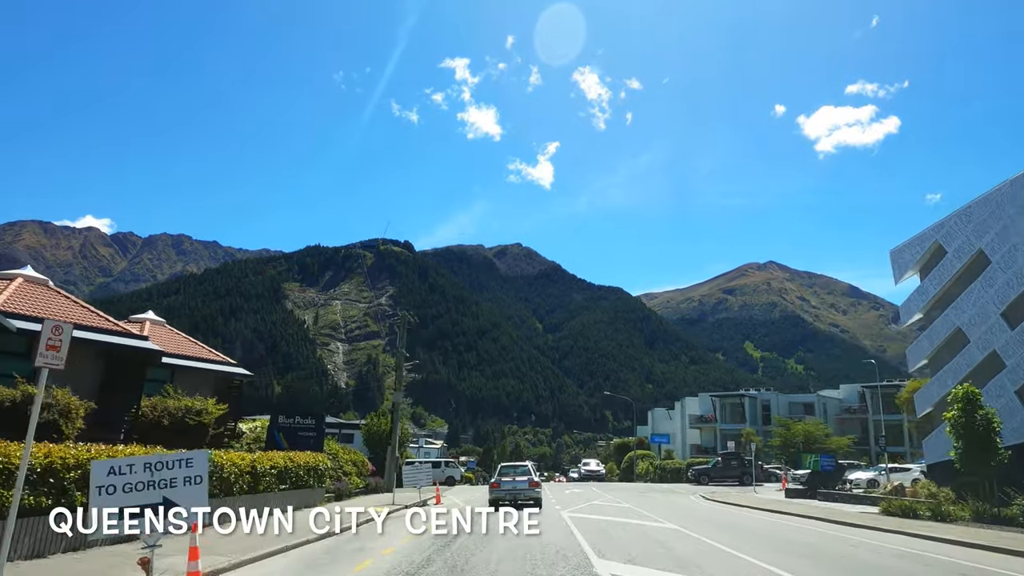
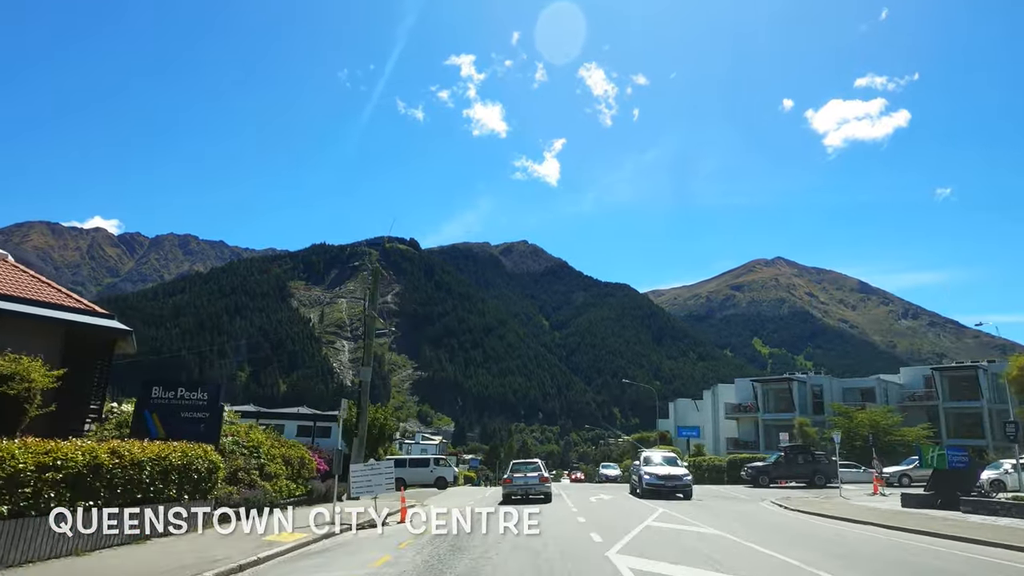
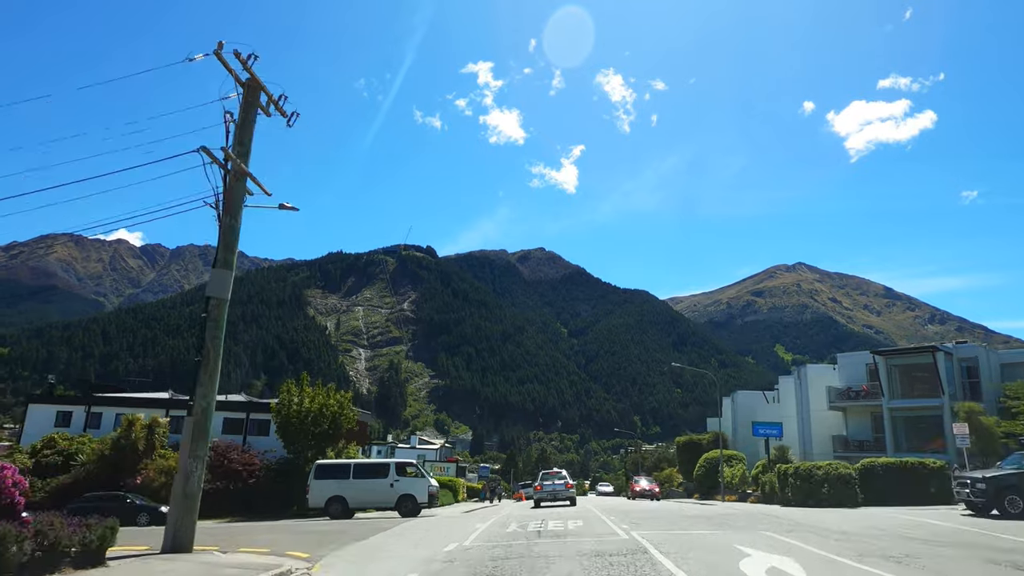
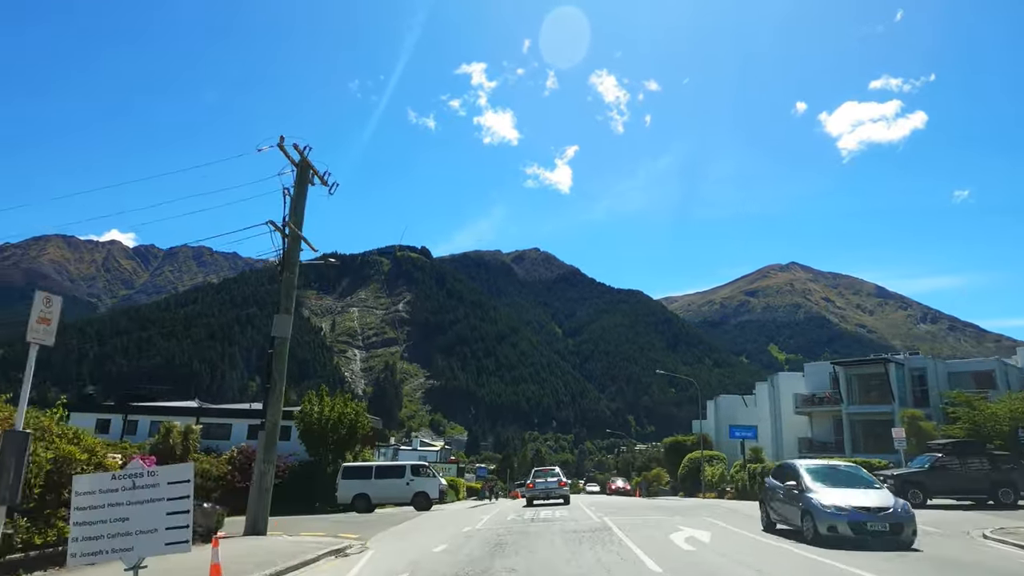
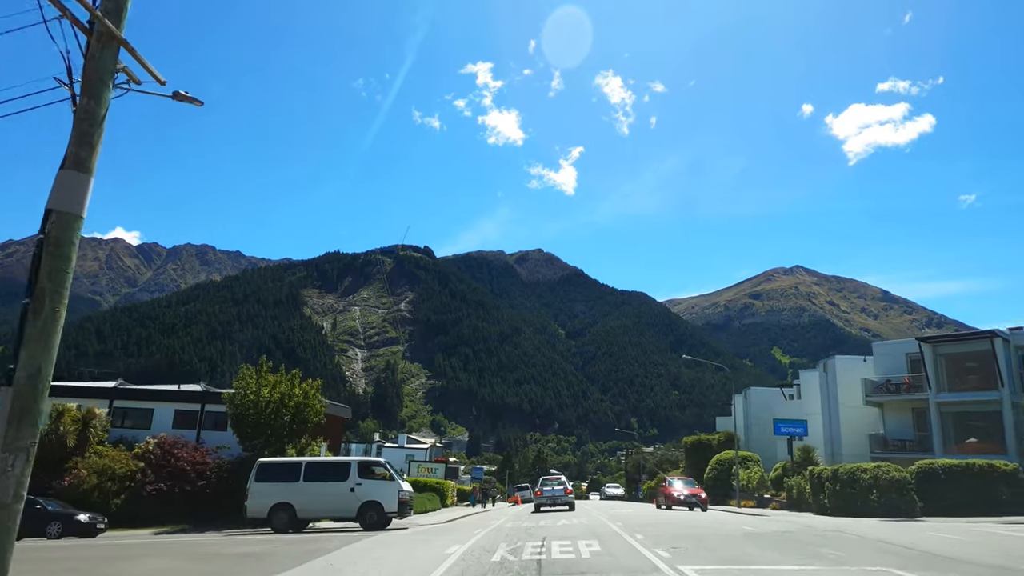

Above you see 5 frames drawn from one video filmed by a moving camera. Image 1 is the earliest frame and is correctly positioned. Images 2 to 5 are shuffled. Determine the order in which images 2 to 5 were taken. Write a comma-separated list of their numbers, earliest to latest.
2, 4, 3, 5
